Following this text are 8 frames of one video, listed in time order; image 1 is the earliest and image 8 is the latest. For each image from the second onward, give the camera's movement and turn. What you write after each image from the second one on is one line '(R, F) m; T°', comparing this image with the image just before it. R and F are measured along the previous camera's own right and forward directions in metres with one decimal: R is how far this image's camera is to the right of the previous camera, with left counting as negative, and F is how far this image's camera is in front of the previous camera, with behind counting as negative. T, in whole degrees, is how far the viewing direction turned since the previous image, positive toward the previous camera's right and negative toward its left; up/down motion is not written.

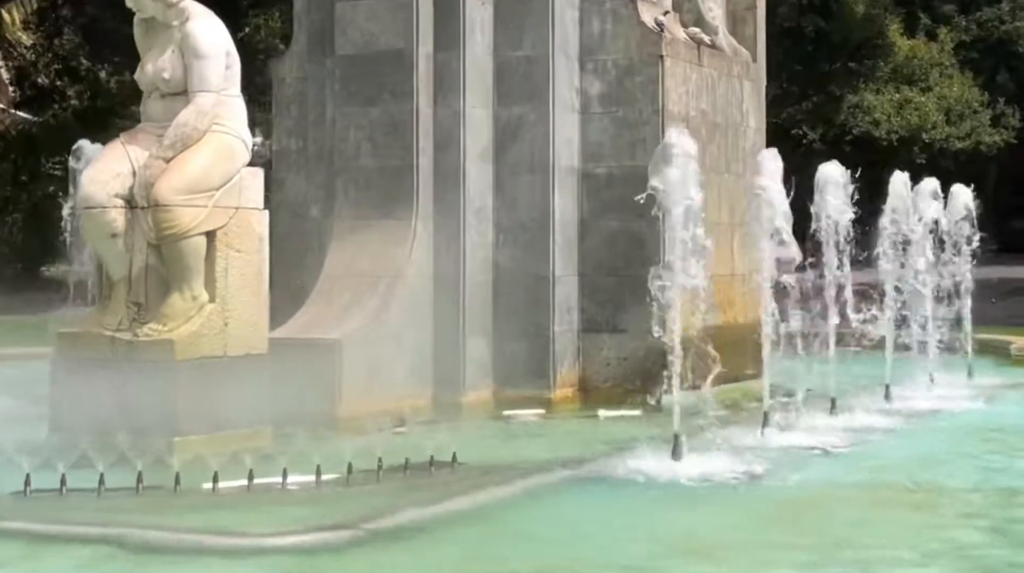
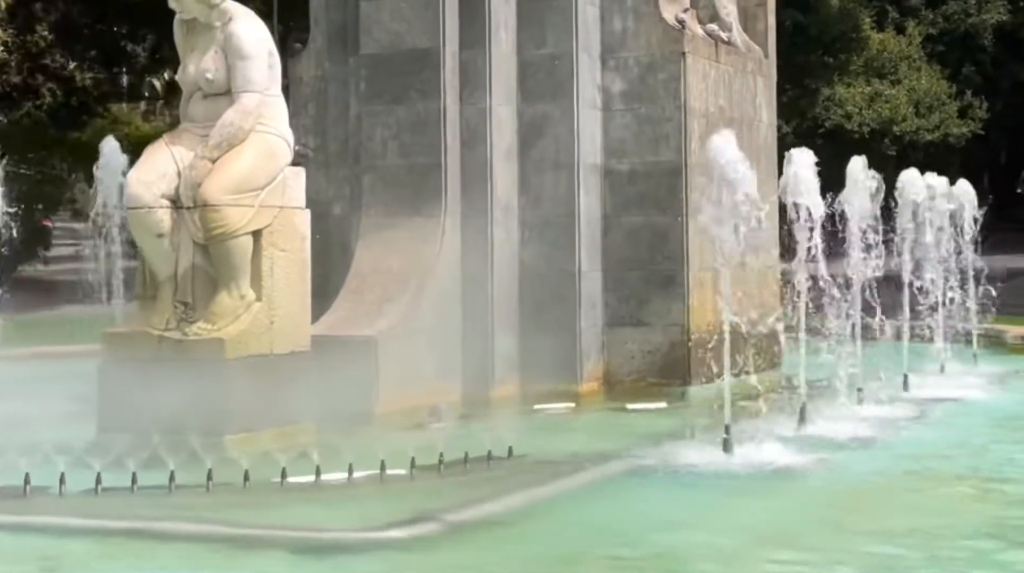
(-0.5, -0.1) m; +2°
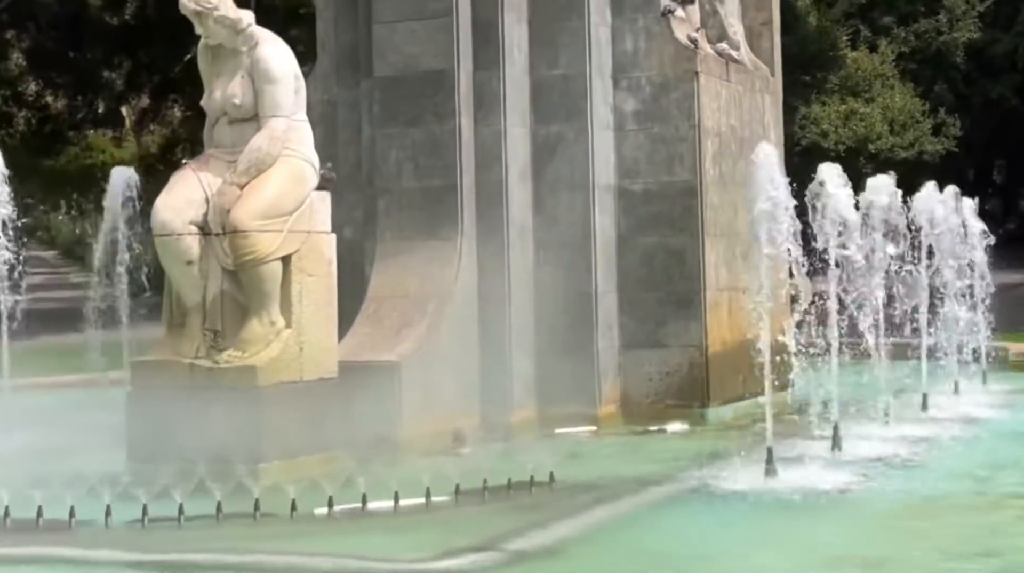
(-0.4, 0.0) m; +1°
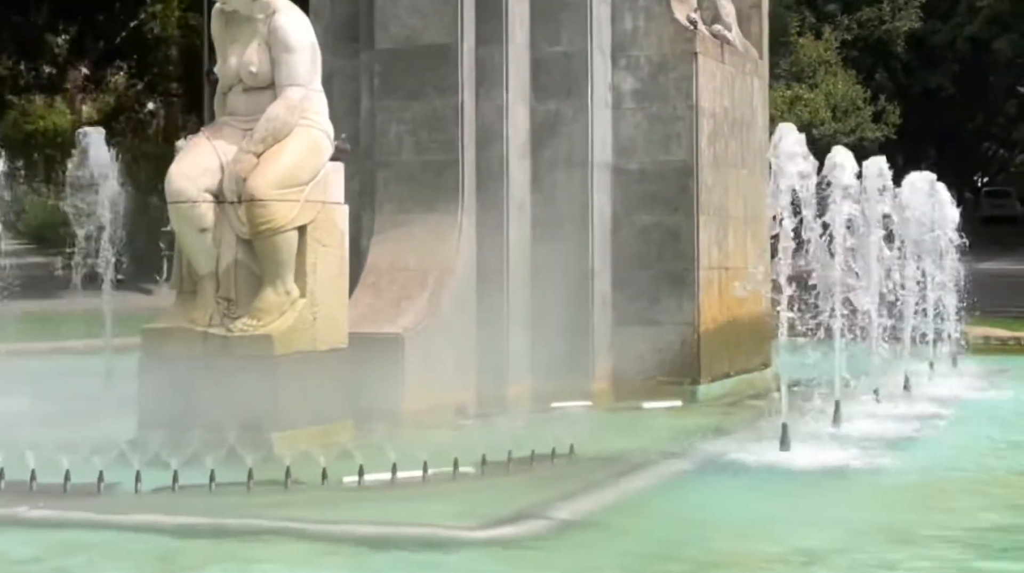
(-0.5, 0.0) m; +3°
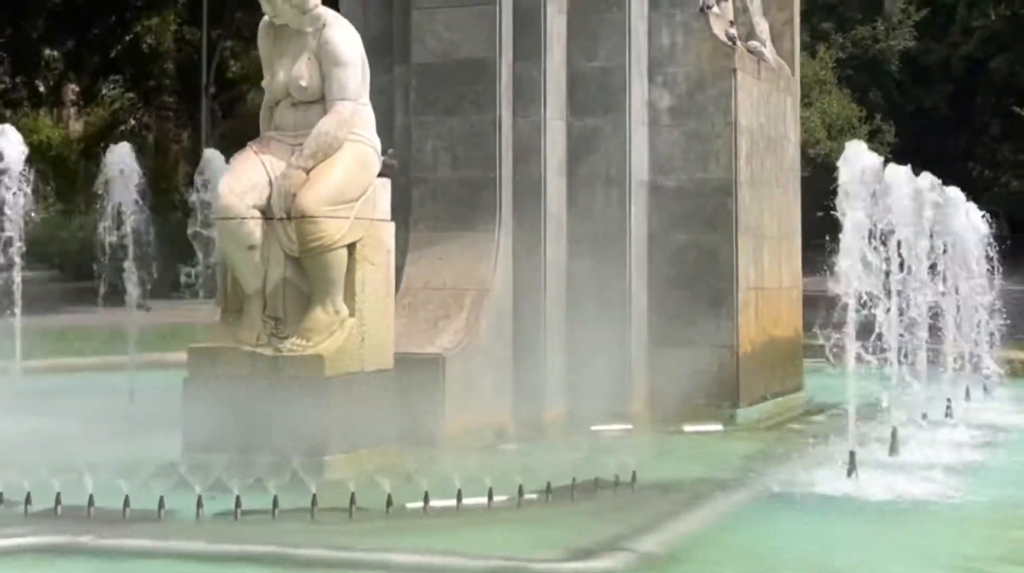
(-0.4, +0.2) m; +1°
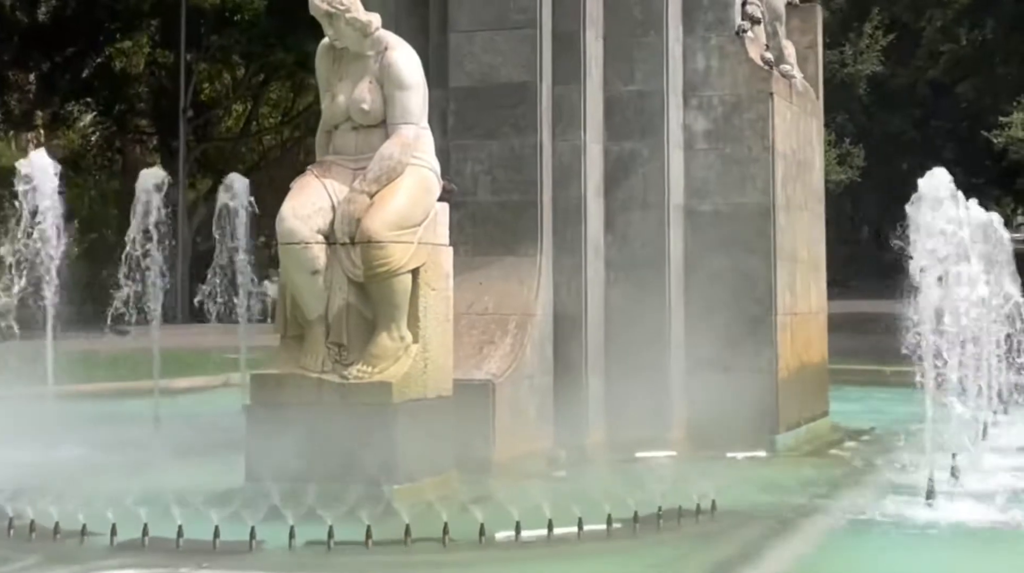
(-0.6, +0.1) m; +2°
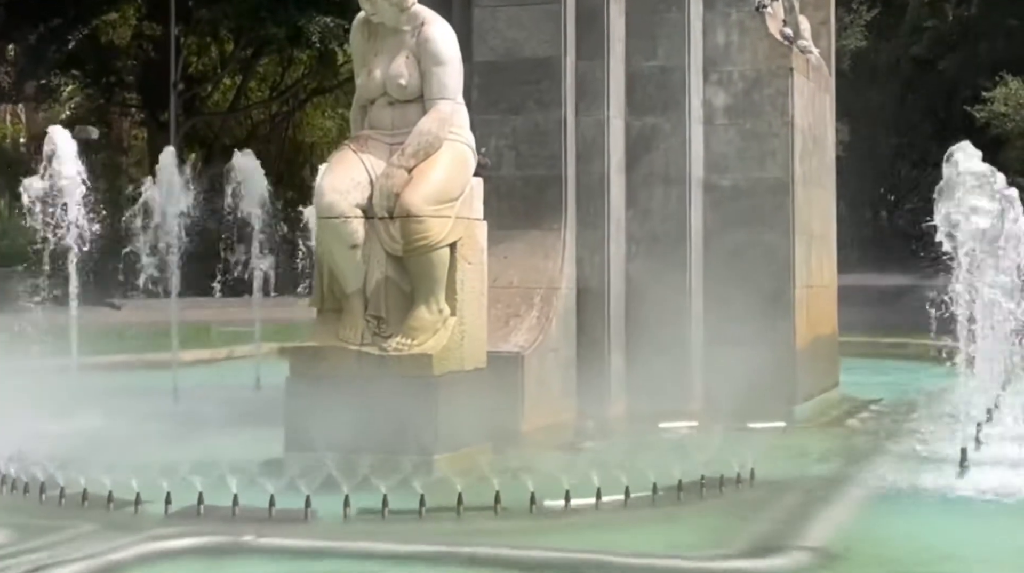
(-0.3, -0.1) m; +1°
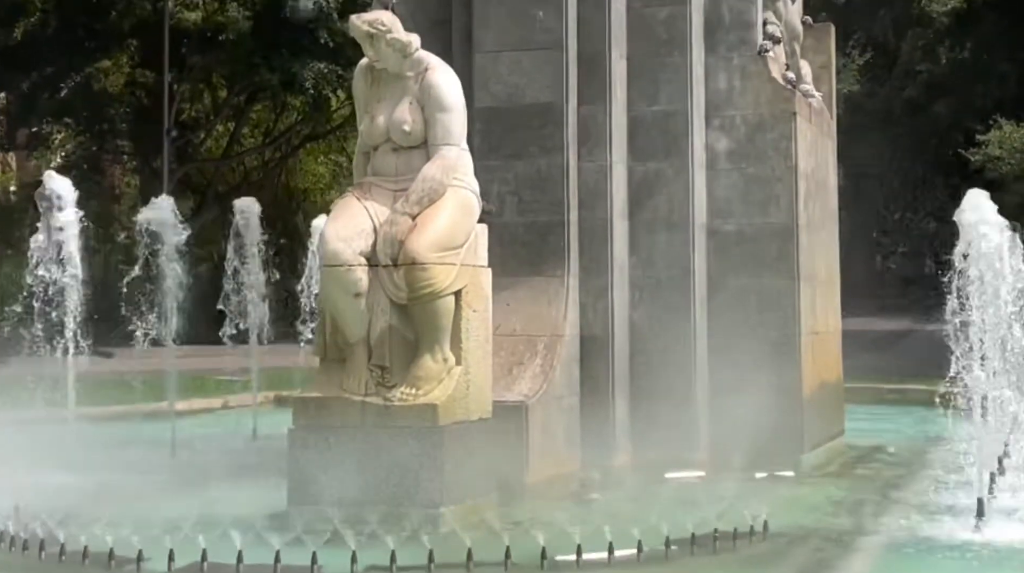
(-0.1, +0.1) m; 0°
